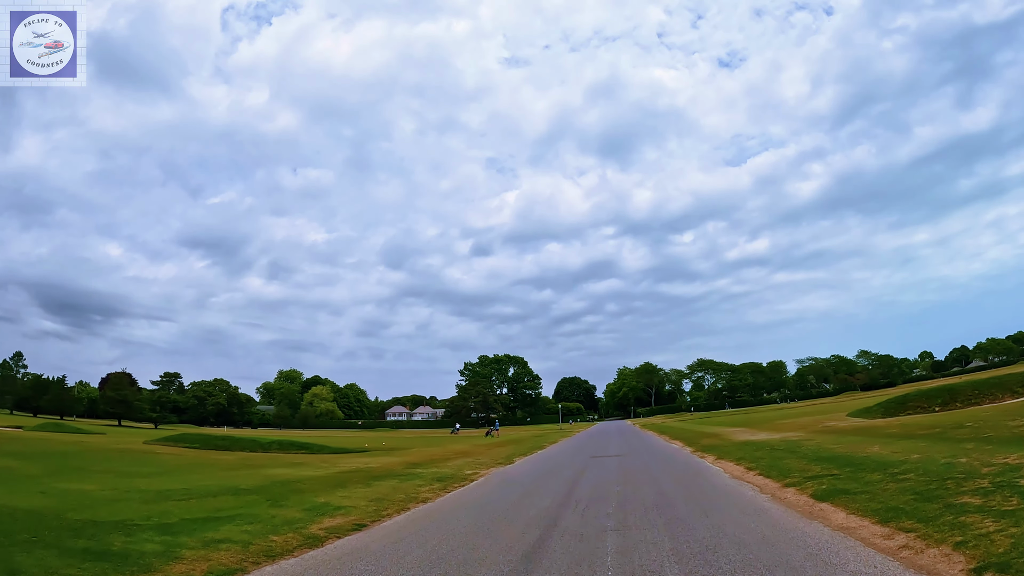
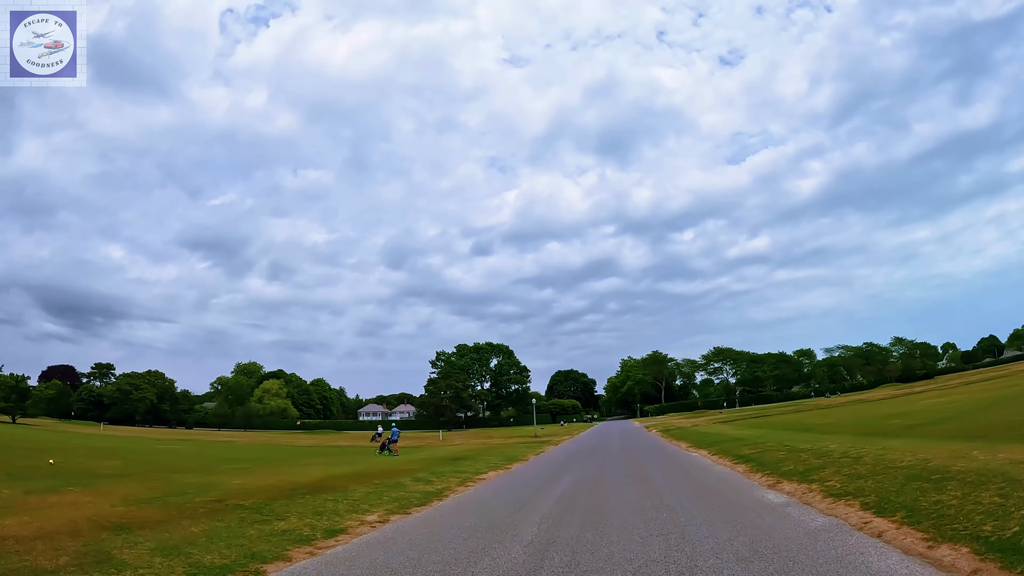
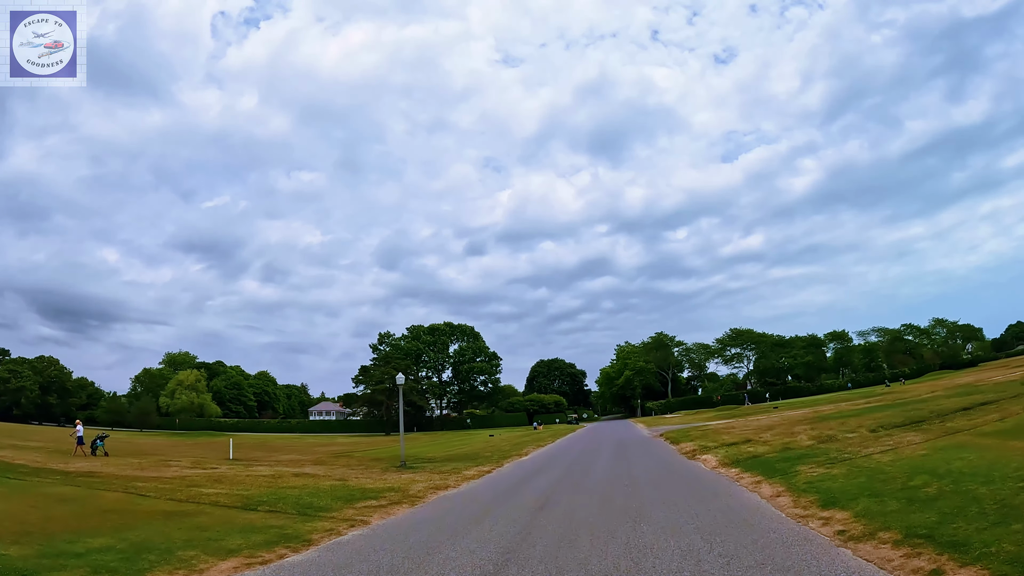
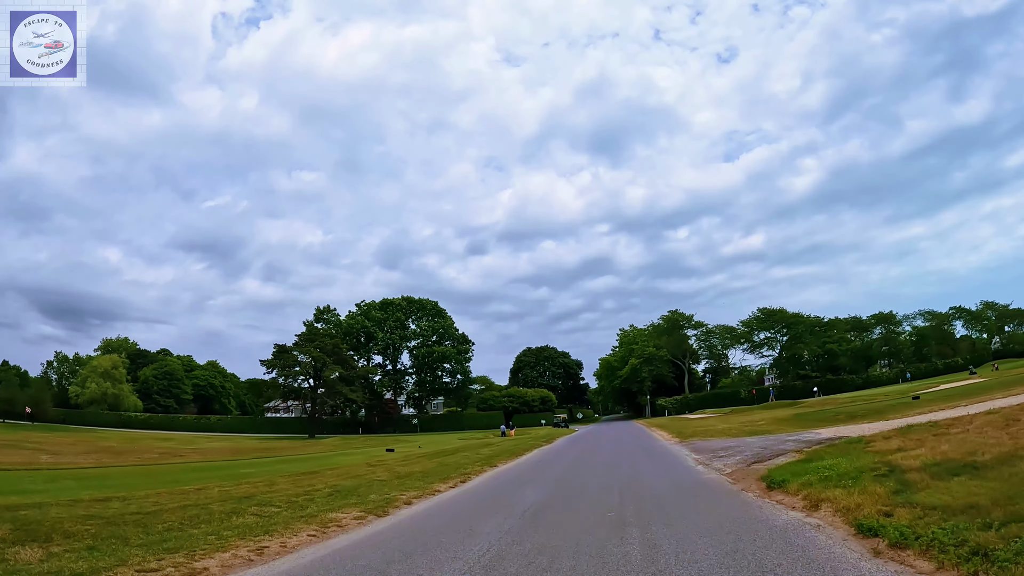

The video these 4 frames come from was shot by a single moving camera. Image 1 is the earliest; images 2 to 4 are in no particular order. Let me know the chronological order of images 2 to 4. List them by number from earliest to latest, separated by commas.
2, 3, 4
